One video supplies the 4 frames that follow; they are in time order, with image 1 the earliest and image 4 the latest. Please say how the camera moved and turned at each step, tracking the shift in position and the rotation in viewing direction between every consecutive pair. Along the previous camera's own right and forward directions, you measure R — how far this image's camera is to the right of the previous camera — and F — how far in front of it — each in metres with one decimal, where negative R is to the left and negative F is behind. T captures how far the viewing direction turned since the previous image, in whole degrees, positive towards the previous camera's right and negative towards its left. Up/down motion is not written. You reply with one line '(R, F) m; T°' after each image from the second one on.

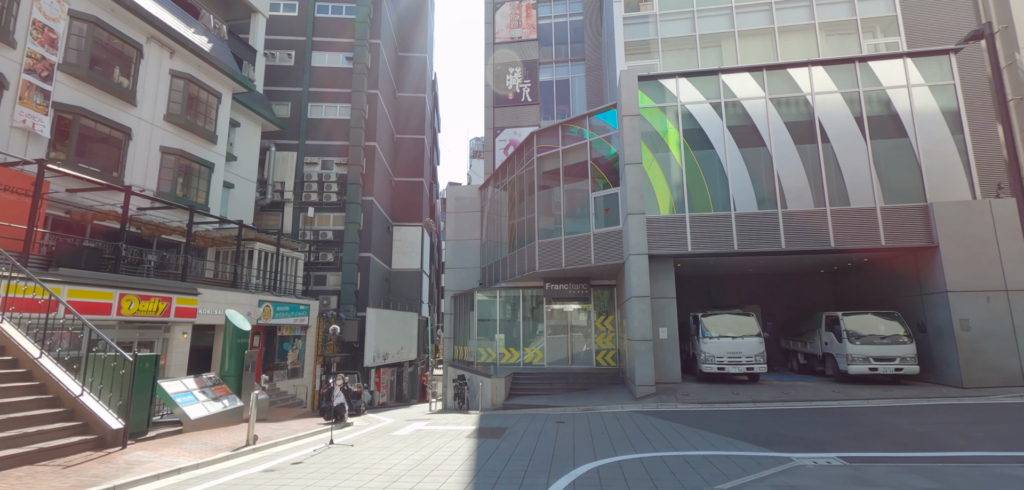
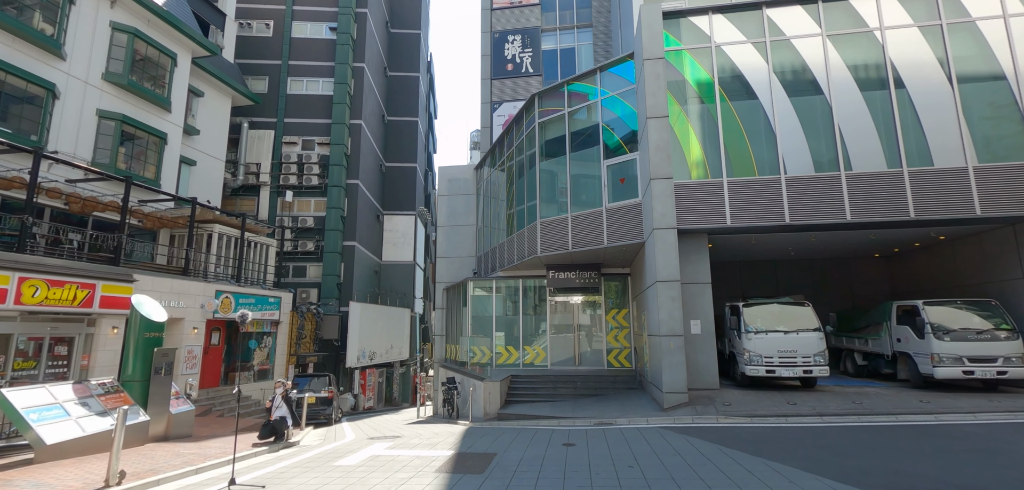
(+0.2, +3.0) m; 0°
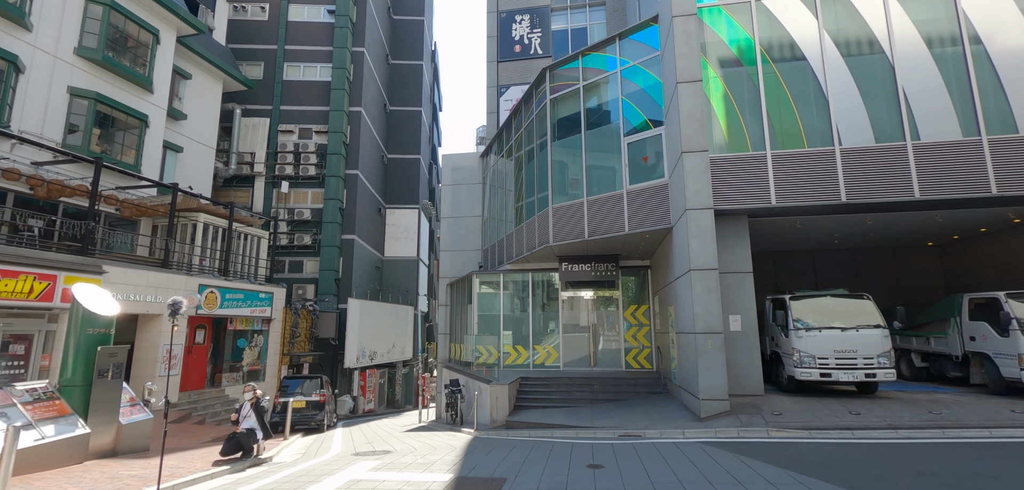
(-0.1, +1.6) m; -1°
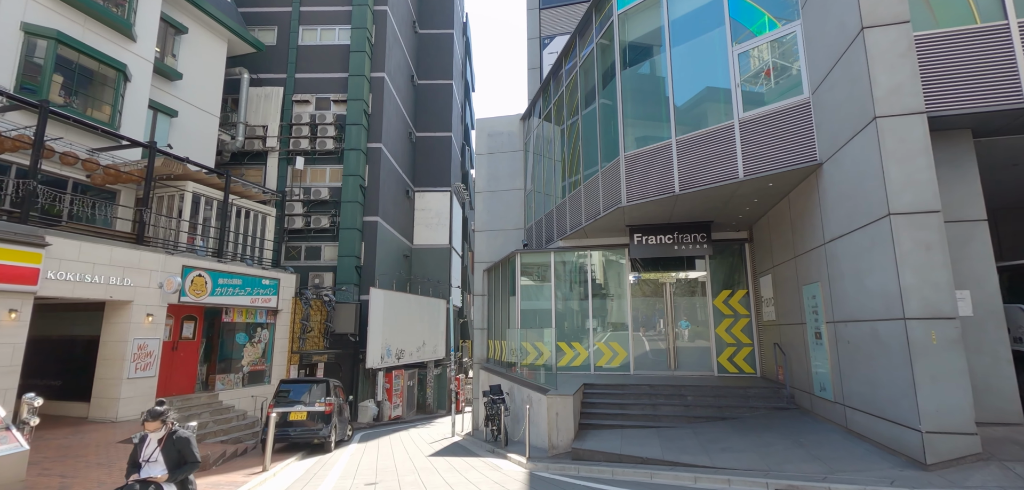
(-0.6, +3.8) m; -4°
